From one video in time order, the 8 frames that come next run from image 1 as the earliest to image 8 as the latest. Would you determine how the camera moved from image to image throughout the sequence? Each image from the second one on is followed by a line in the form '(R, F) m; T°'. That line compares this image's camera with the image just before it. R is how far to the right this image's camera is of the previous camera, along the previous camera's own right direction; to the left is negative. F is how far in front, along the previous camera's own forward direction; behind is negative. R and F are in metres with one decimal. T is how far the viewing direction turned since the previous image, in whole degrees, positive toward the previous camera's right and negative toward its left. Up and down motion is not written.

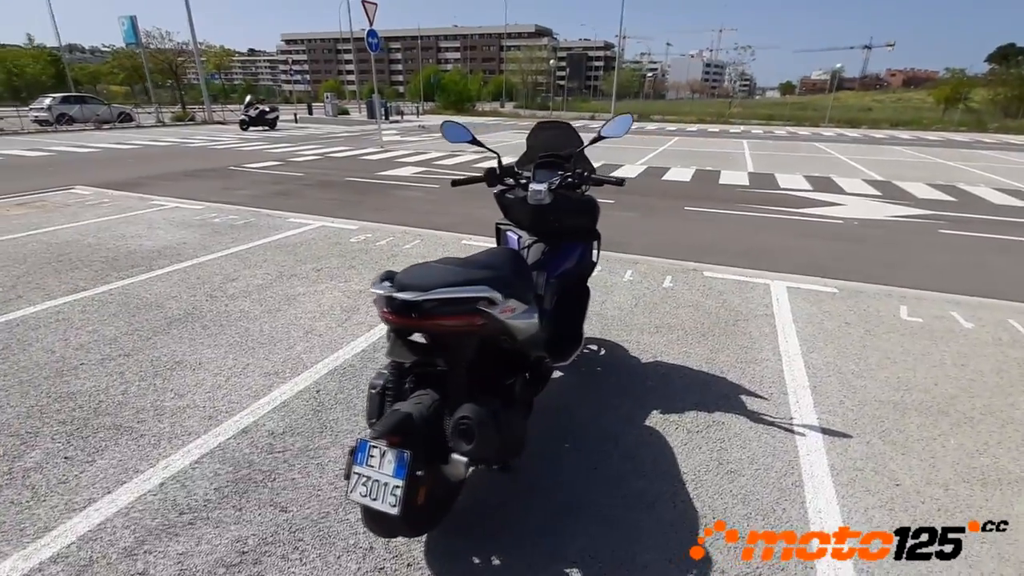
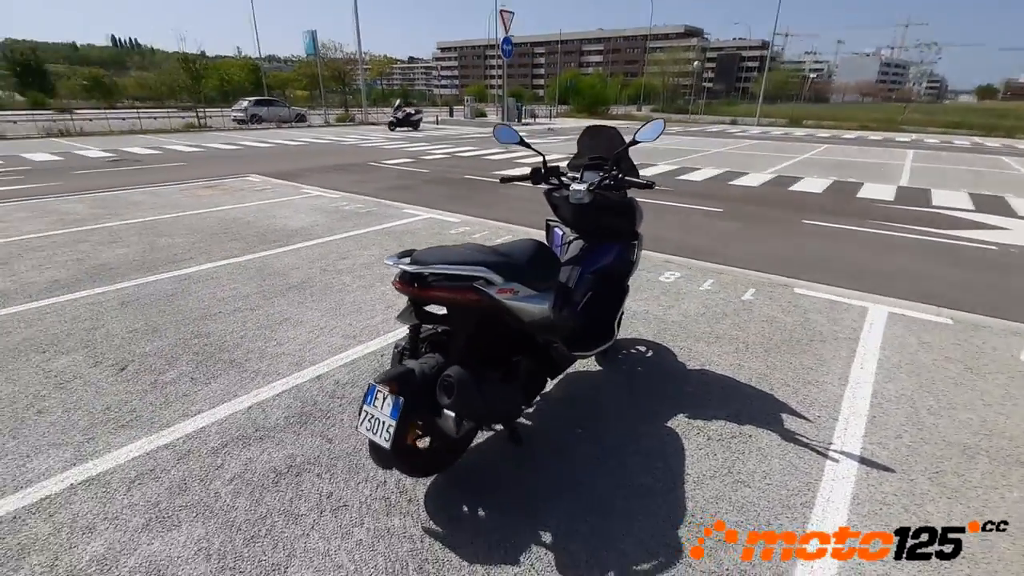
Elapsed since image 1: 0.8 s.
(+0.5, -0.2) m; -14°
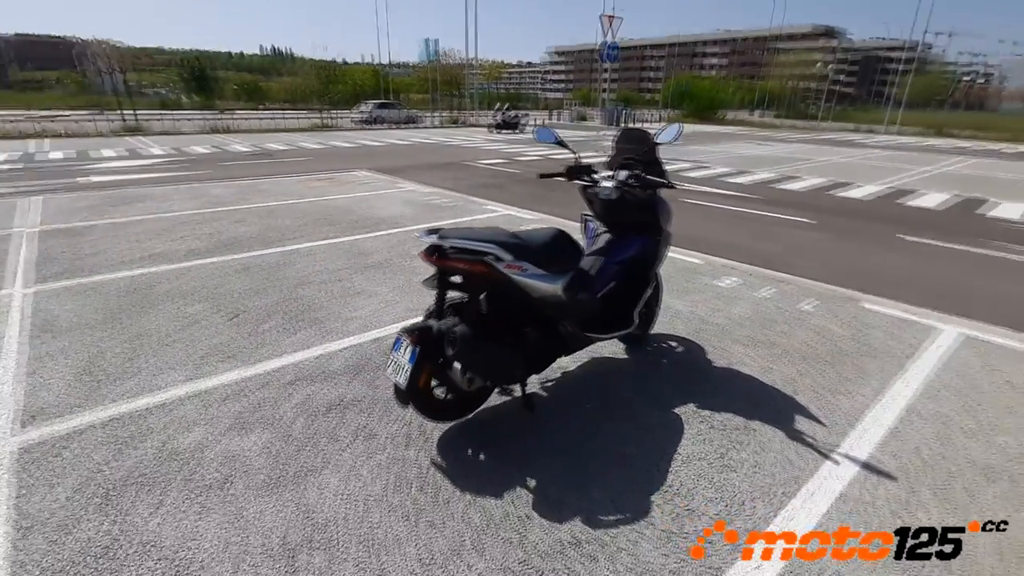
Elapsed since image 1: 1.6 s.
(+0.5, -0.3) m; -11°
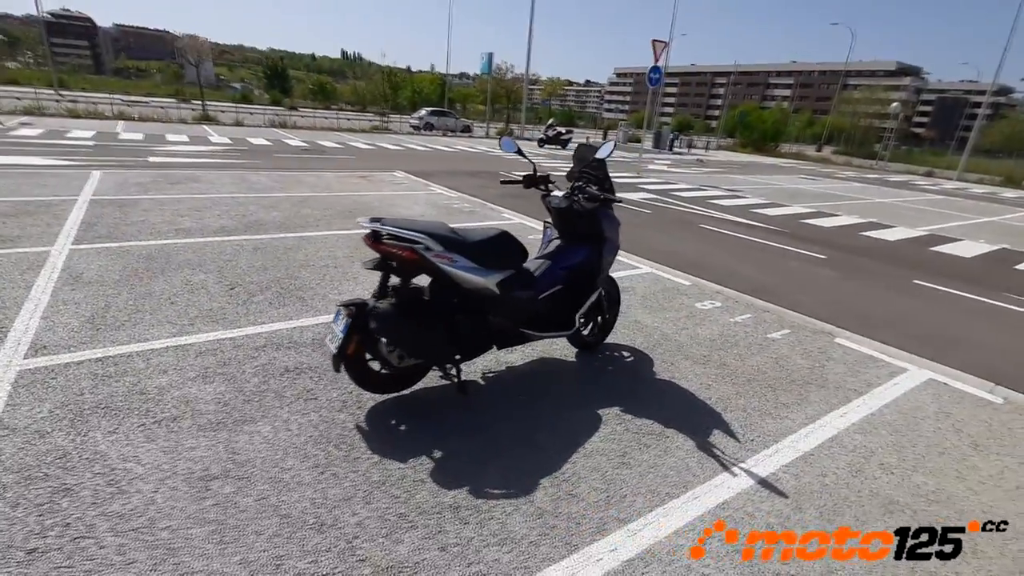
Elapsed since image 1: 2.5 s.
(+0.7, -0.2) m; -5°
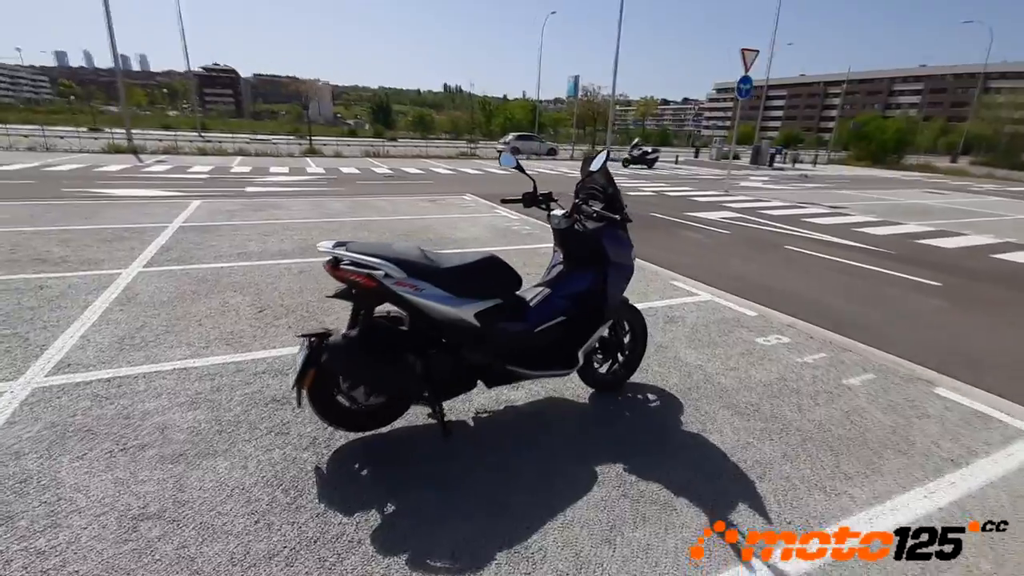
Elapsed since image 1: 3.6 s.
(+0.6, +0.4) m; -10°
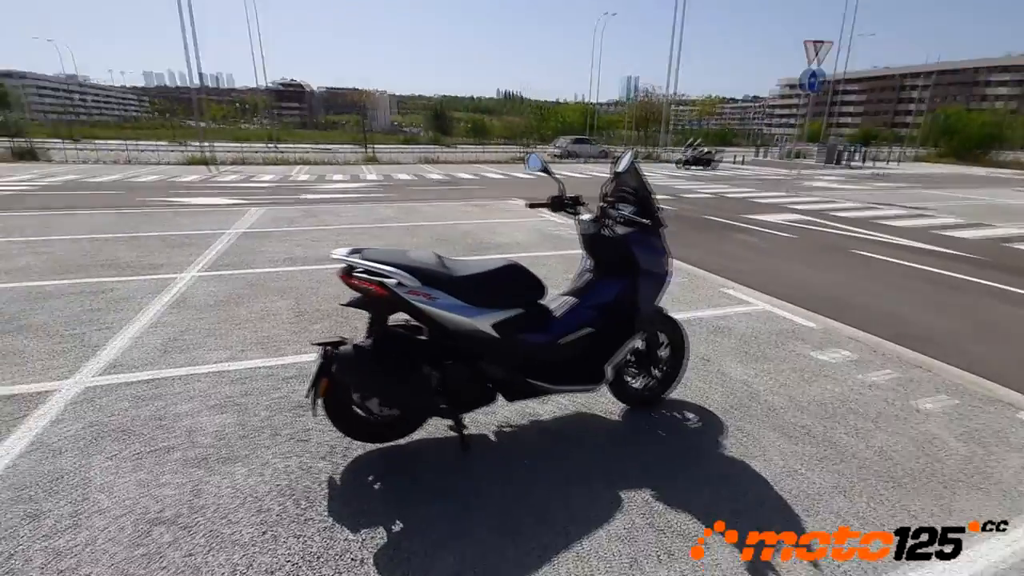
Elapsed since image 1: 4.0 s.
(+0.2, +0.2) m; -6°
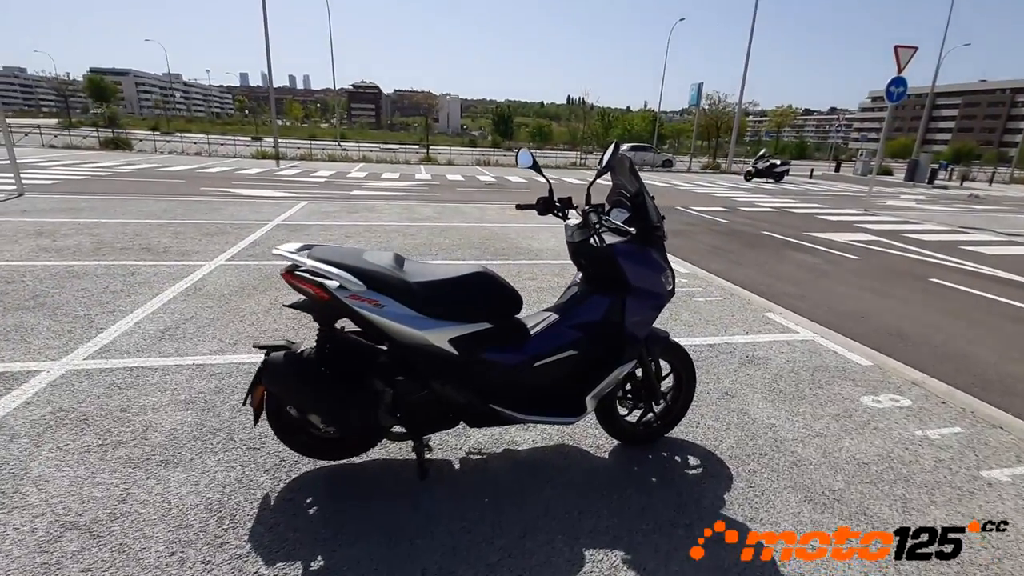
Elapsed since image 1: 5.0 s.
(+0.4, +0.4) m; -6°
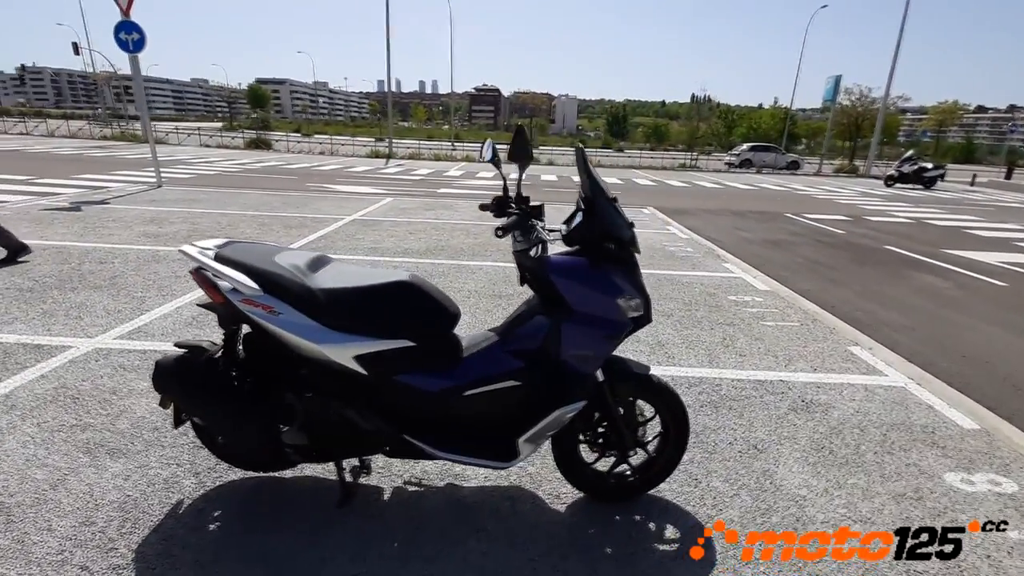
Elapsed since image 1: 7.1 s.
(+0.7, +0.5) m; -12°
